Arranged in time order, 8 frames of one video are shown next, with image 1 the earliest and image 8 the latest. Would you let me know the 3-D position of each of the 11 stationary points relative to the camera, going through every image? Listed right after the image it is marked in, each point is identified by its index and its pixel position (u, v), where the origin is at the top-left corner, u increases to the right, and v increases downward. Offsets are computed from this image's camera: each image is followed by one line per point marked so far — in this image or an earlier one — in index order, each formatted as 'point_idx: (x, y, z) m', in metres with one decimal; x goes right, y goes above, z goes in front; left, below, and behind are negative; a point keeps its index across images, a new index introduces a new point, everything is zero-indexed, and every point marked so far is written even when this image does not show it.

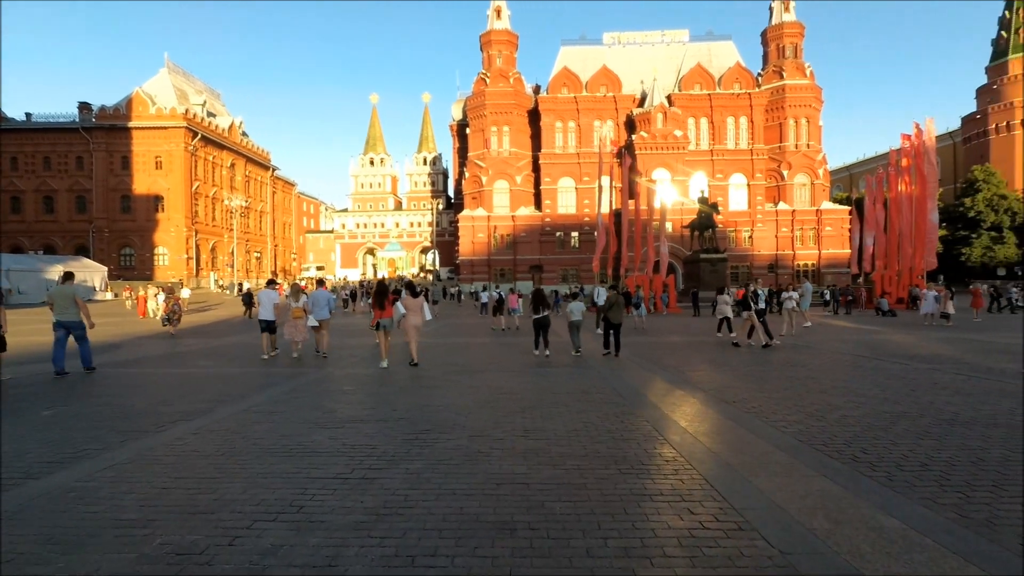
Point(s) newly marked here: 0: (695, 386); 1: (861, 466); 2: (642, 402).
0: (+2.8, -1.5, +8.3) m
1: (+2.9, -1.5, +4.5) m
2: (+1.7, -1.5, +7.1) m
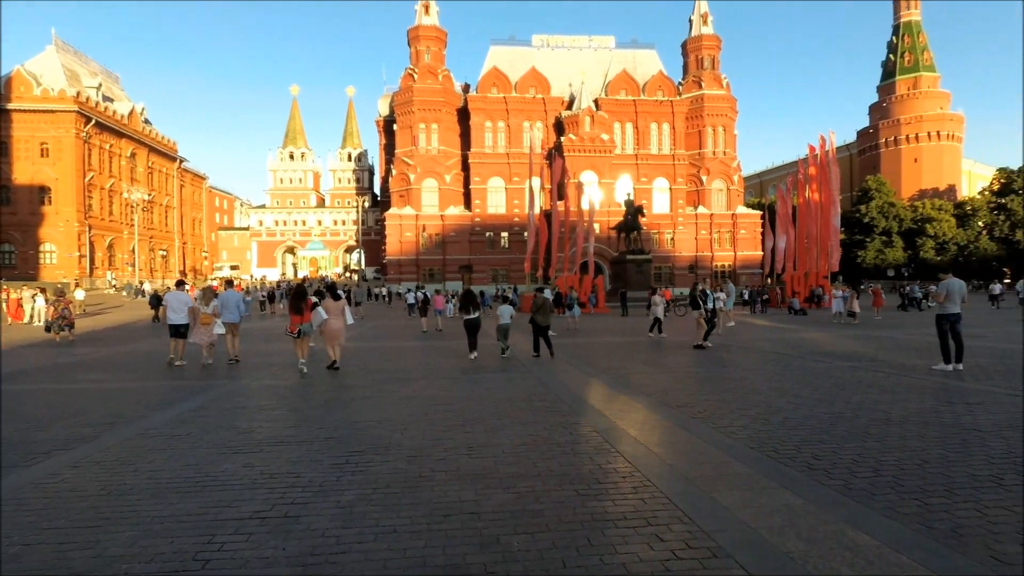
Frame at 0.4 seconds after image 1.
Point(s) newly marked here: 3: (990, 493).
0: (+1.9, -1.5, +8.2) m
1: (+2.4, -1.5, +4.4) m
2: (+0.9, -1.5, +6.9) m
3: (+3.4, -1.5, +3.9) m
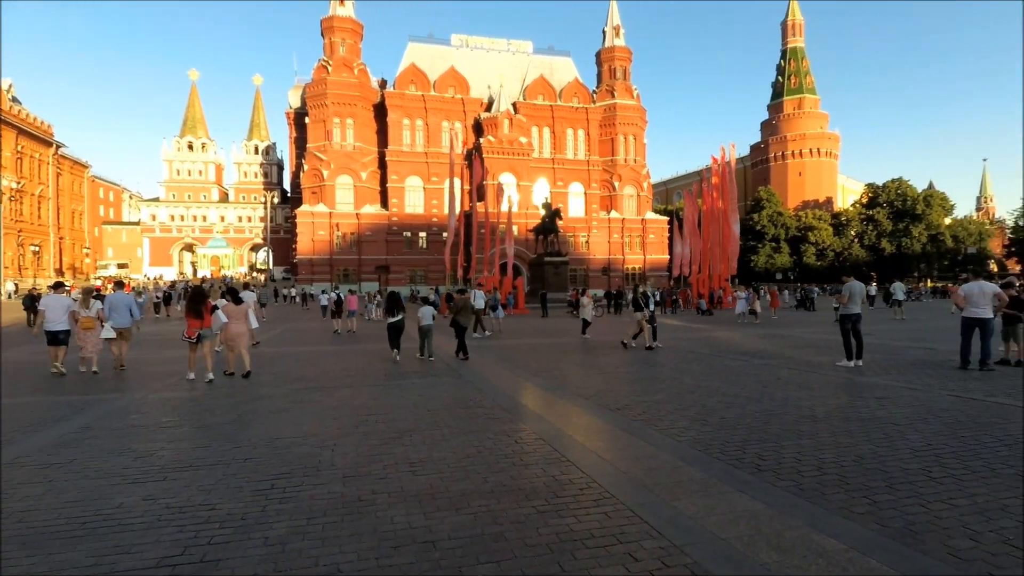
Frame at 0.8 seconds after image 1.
0: (+0.9, -1.5, +8.1) m
1: (+2.0, -1.5, +4.4) m
2: (+0.2, -1.5, +6.6) m
3: (+3.1, -1.5, +4.1) m
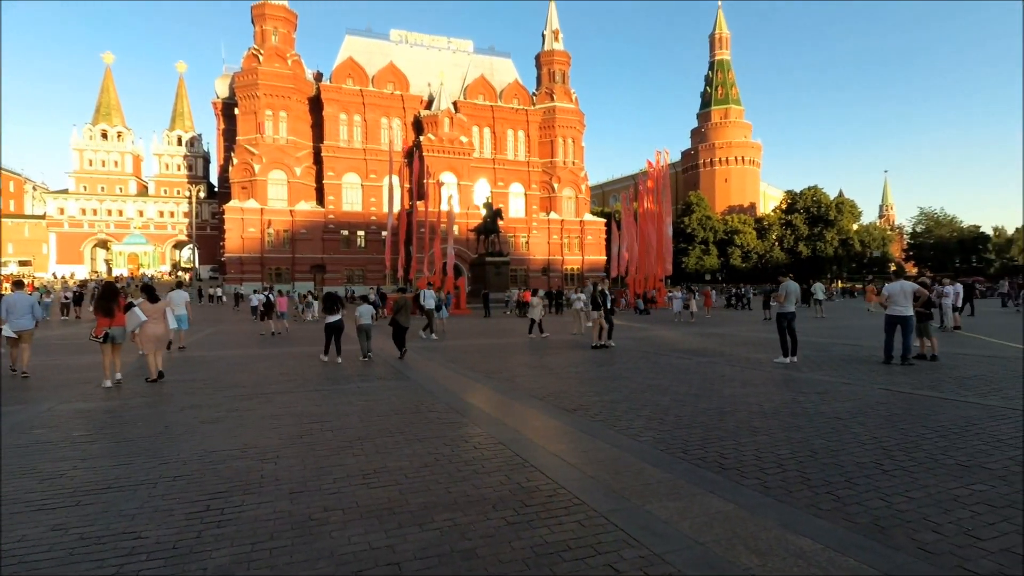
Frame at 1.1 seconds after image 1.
0: (+0.2, -1.5, +7.9) m
1: (+1.8, -1.5, +4.4) m
2: (-0.4, -1.5, +6.4) m
3: (+2.8, -1.5, +4.2) m
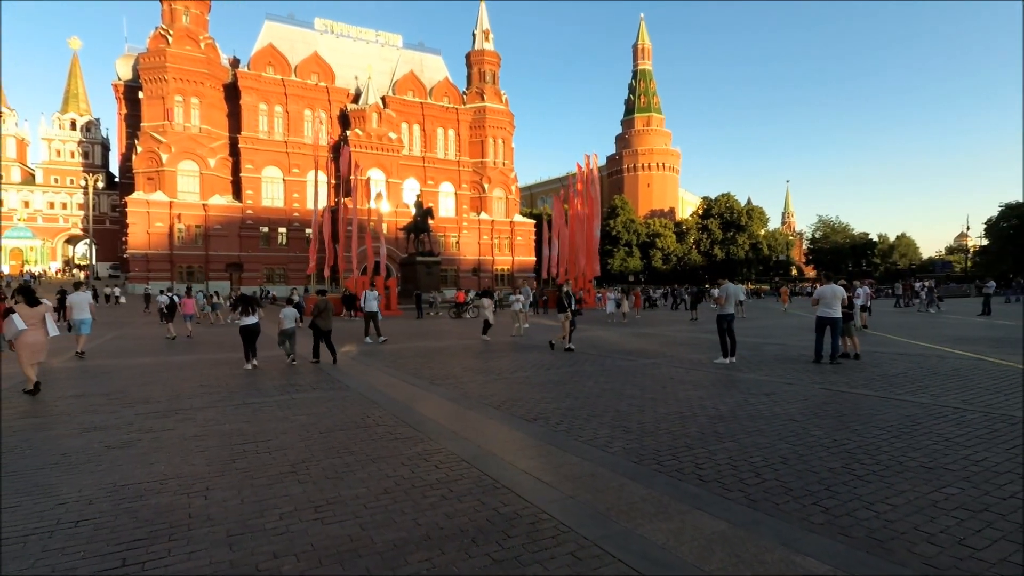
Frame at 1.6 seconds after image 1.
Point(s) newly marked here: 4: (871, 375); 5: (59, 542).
0: (-0.4, -1.6, +7.5) m
1: (+1.5, -1.5, +4.2) m
2: (-0.8, -1.5, +5.9) m
3: (+2.6, -1.5, +4.1) m
4: (+6.2, -1.5, +9.4) m
5: (-2.7, -1.5, +3.2) m
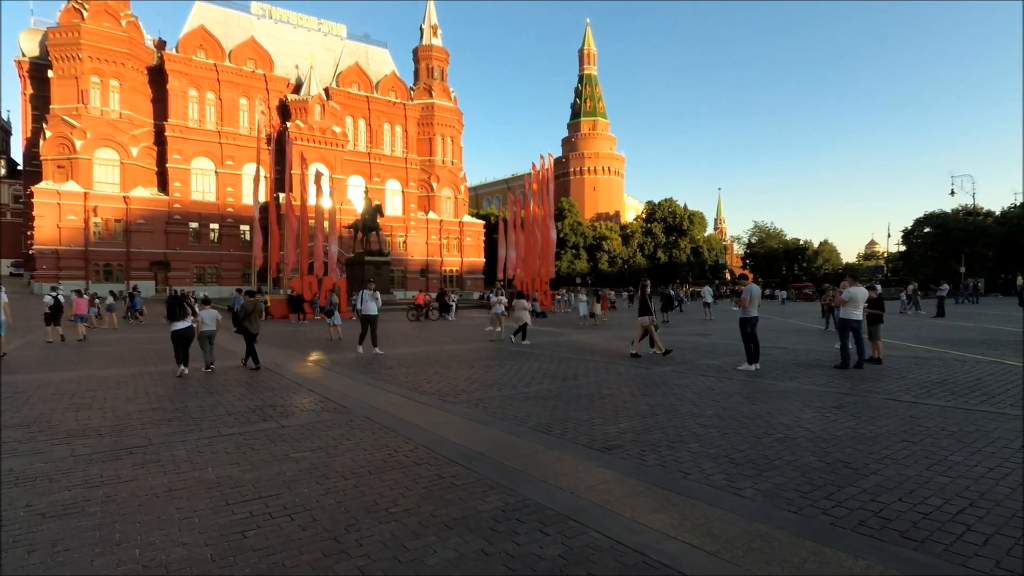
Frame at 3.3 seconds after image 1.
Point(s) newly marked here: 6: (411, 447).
0: (+0.1, -1.5, +6.2) m
1: (+2.4, -1.5, +3.1) m
2: (-0.1, -1.5, +4.6) m
3: (+3.5, -1.5, +3.2) m
4: (+6.4, -1.5, +8.8) m
5: (-1.7, -1.4, +1.7) m
6: (-1.0, -1.5, +5.3) m
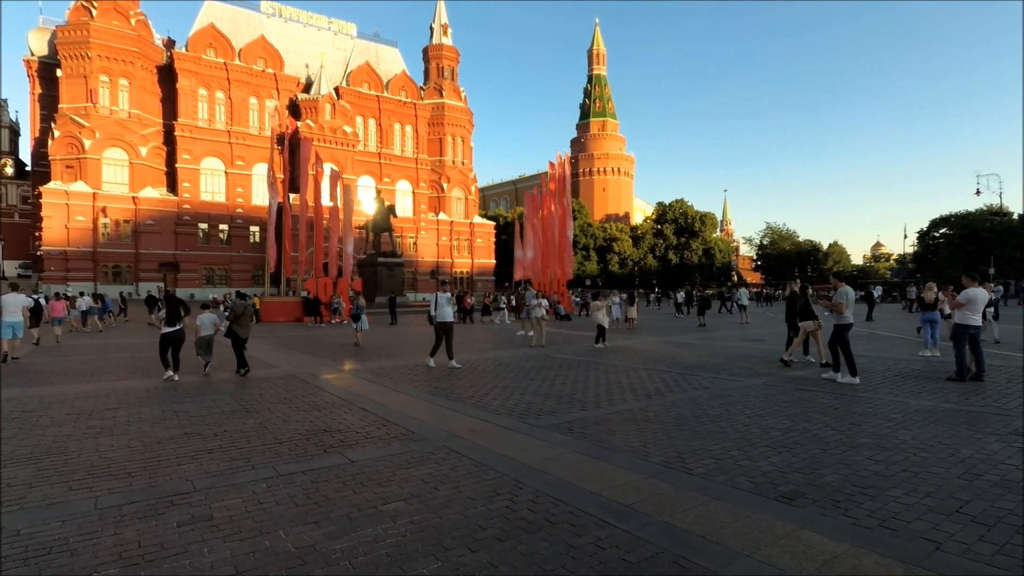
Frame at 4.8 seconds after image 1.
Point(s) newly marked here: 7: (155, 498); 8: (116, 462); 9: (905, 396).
0: (+1.2, -1.6, +5.0) m
1: (+3.5, -1.5, +1.9) m
2: (+1.0, -1.5, +3.4) m
3: (+4.6, -1.5, +2.0) m
4: (+7.6, -1.5, +7.5) m
5: (-0.6, -1.4, +0.5) m
6: (+0.1, -1.5, +4.1) m
7: (-2.7, -1.5, +4.0) m
8: (-3.5, -1.5, +4.9) m
9: (+5.7, -1.6, +7.9) m
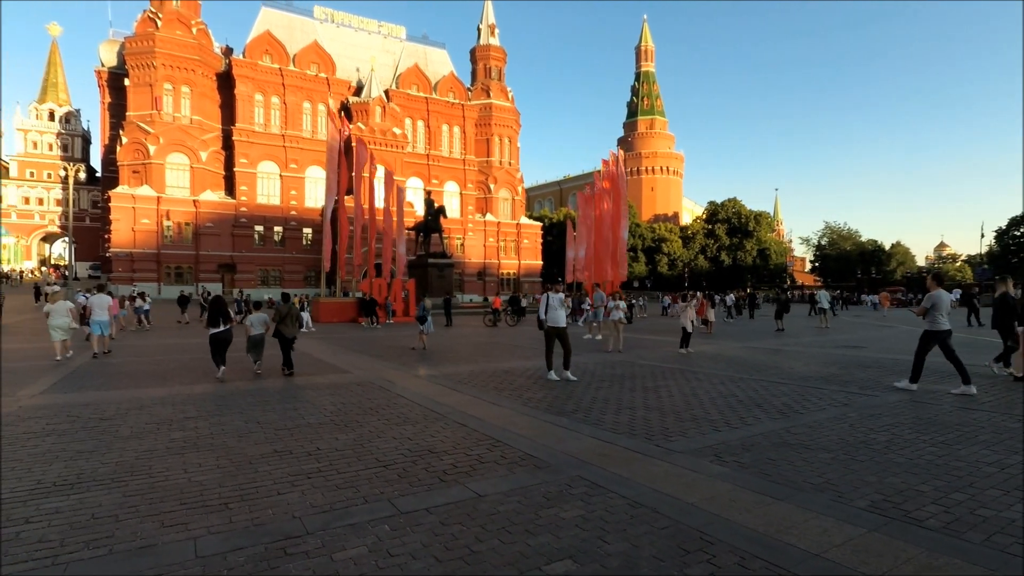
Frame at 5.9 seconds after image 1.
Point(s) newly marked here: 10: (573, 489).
0: (+2.4, -1.5, +3.9) m
1: (+4.5, -1.5, +0.7) m
2: (+2.1, -1.5, +2.4) m
3: (+5.6, -1.5, +0.7) m
4: (+9.0, -1.5, +6.0) m
5: (+0.3, -1.4, -0.4) m
6: (+1.2, -1.5, +3.2) m
7: (-1.6, -1.5, +3.2) m
8: (-2.3, -1.5, +4.2) m
9: (+7.1, -1.6, +6.5) m
10: (+0.4, -1.6, +4.2) m
